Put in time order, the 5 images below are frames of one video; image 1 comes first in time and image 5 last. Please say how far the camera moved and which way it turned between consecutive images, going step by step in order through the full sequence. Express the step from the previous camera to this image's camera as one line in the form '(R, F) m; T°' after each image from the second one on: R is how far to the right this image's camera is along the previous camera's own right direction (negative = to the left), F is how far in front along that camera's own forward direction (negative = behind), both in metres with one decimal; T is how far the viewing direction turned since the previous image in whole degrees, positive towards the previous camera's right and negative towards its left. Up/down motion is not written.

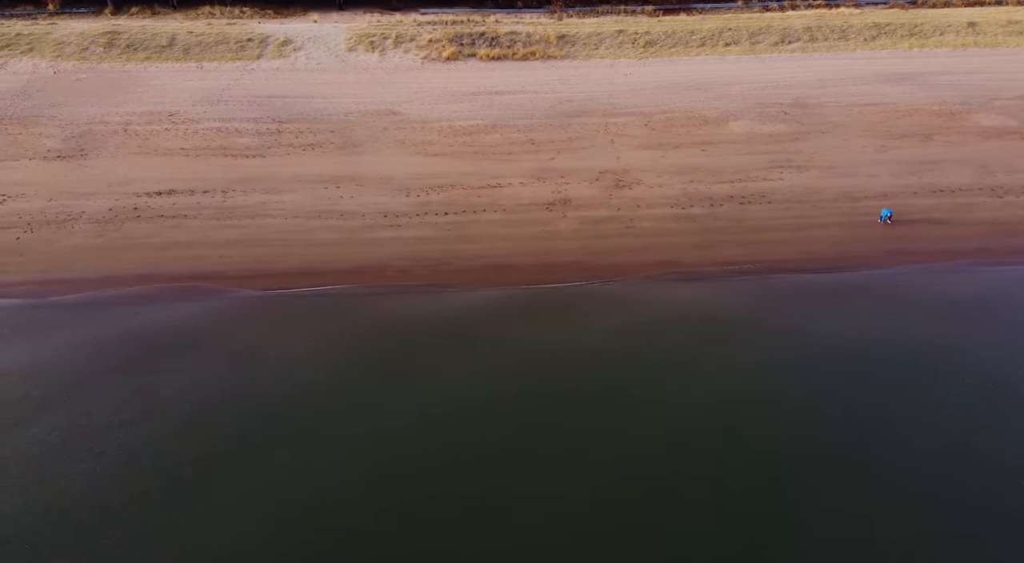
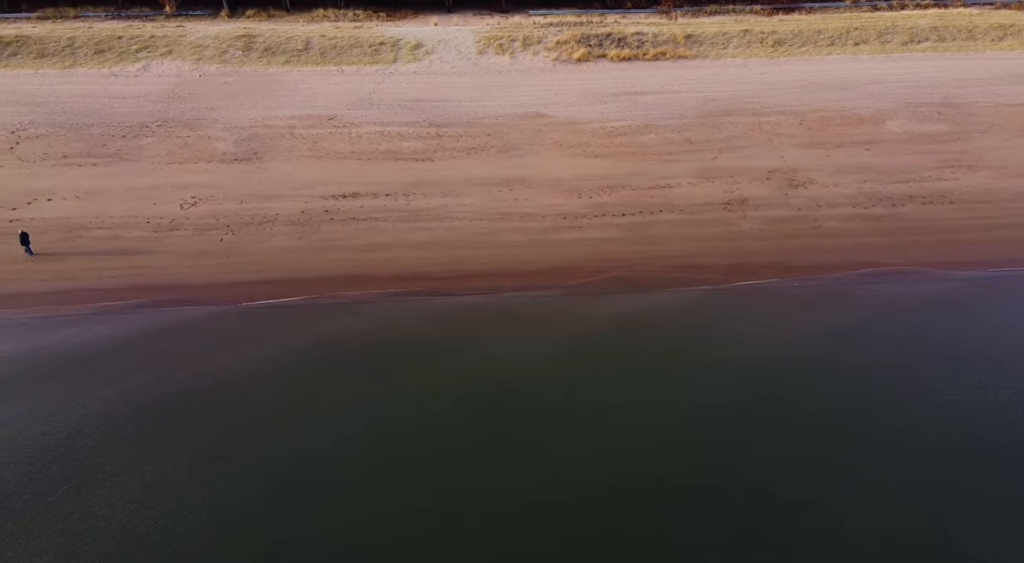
(-4.0, -0.2) m; -1°
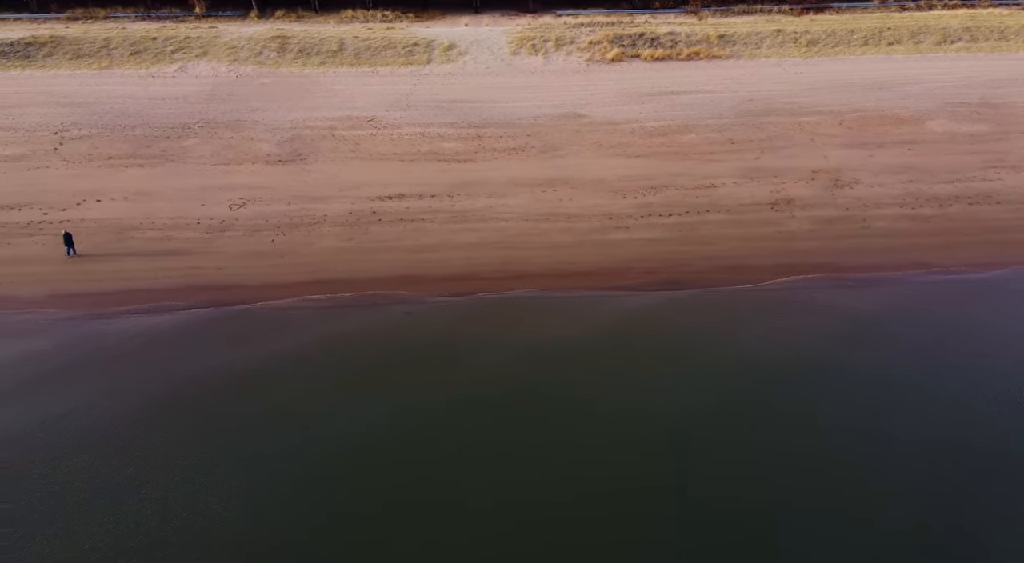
(-1.1, 0.0) m; 0°
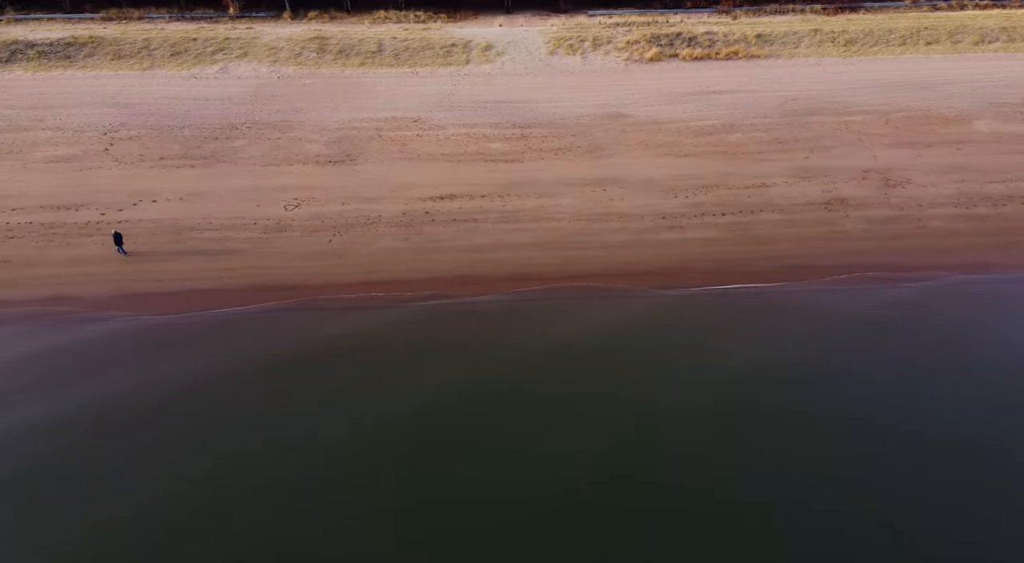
(-1.2, 0.0) m; 0°
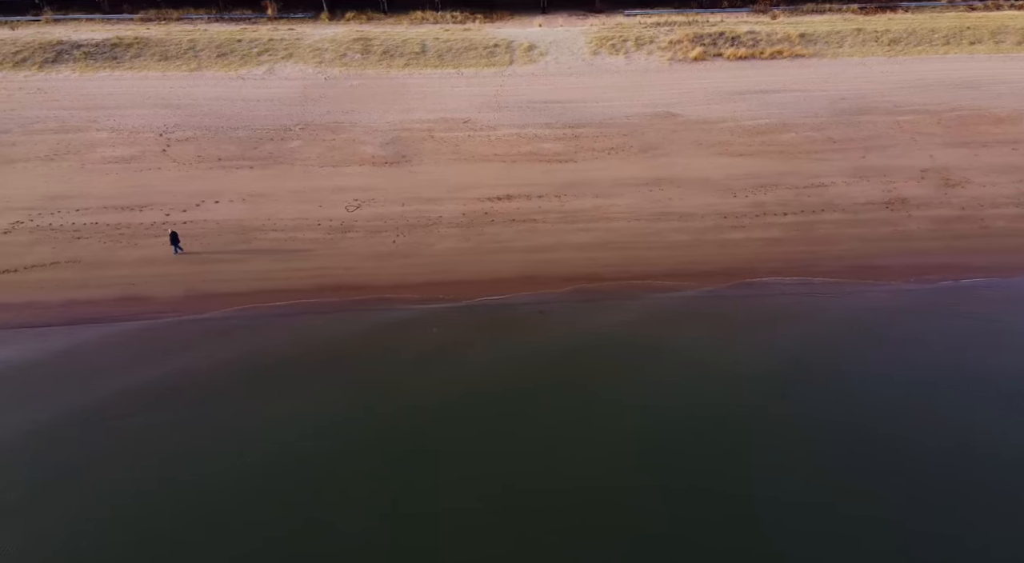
(-1.4, 0.0) m; 0°
